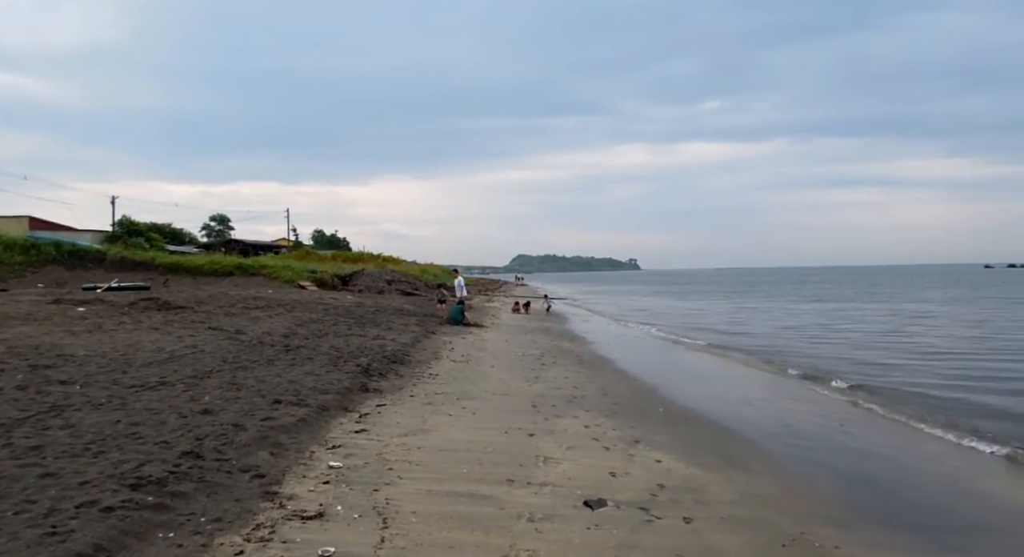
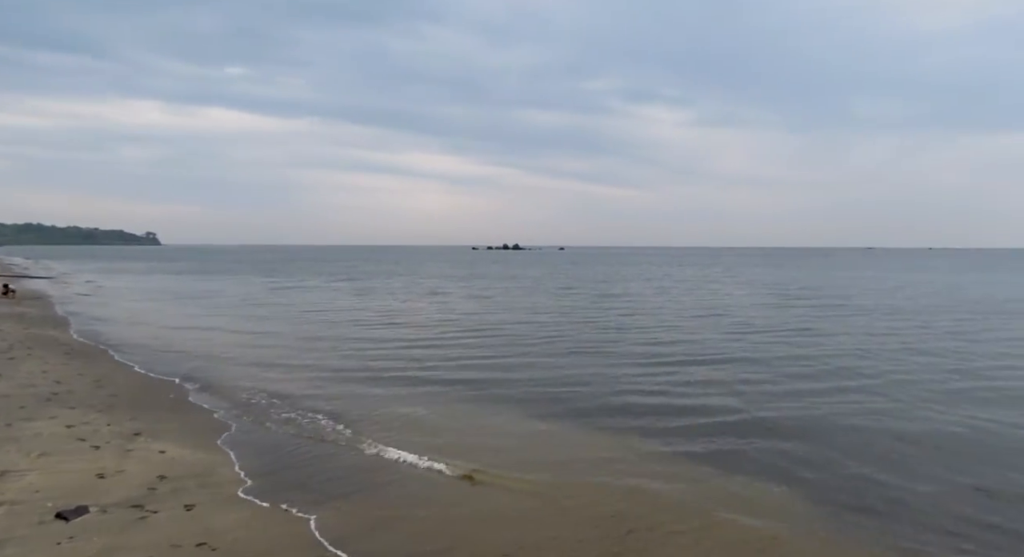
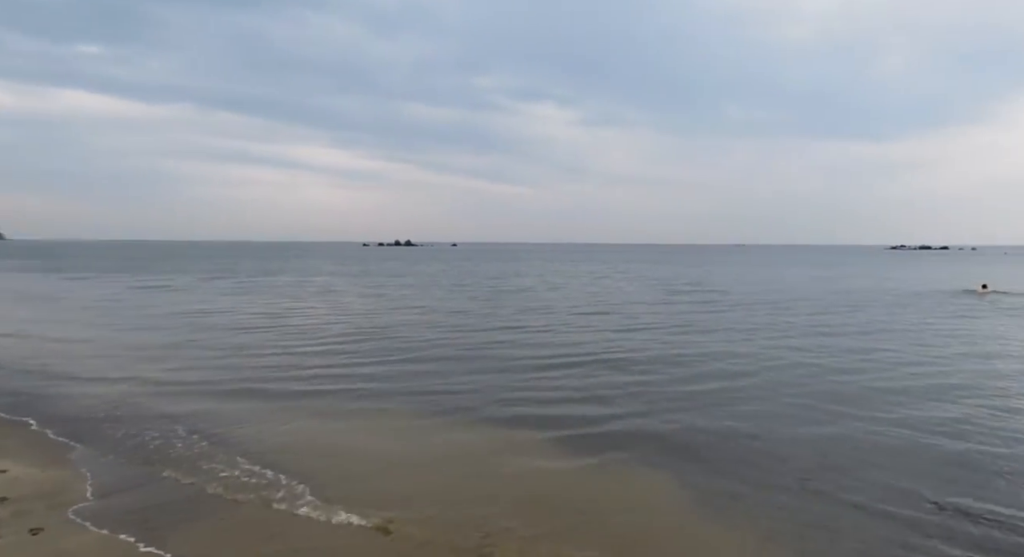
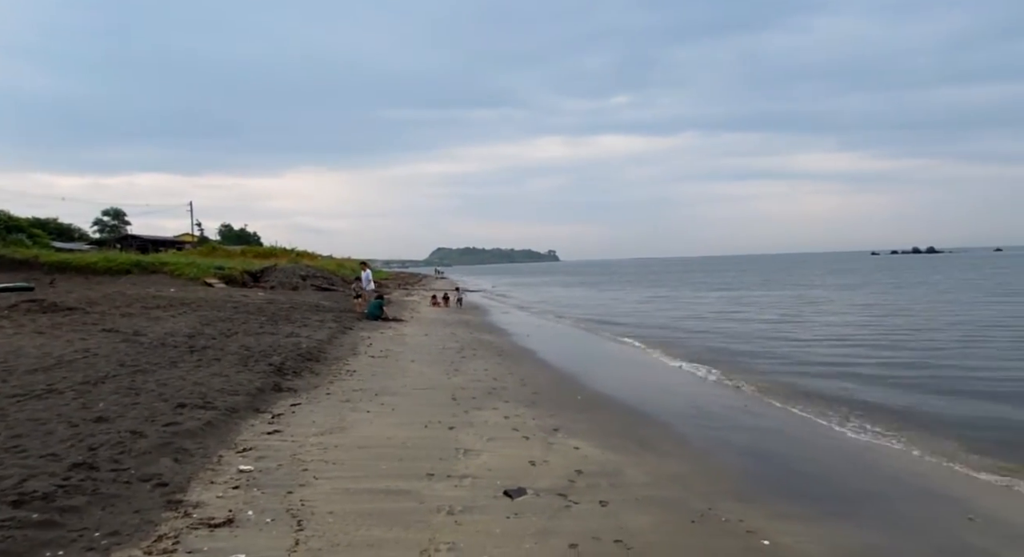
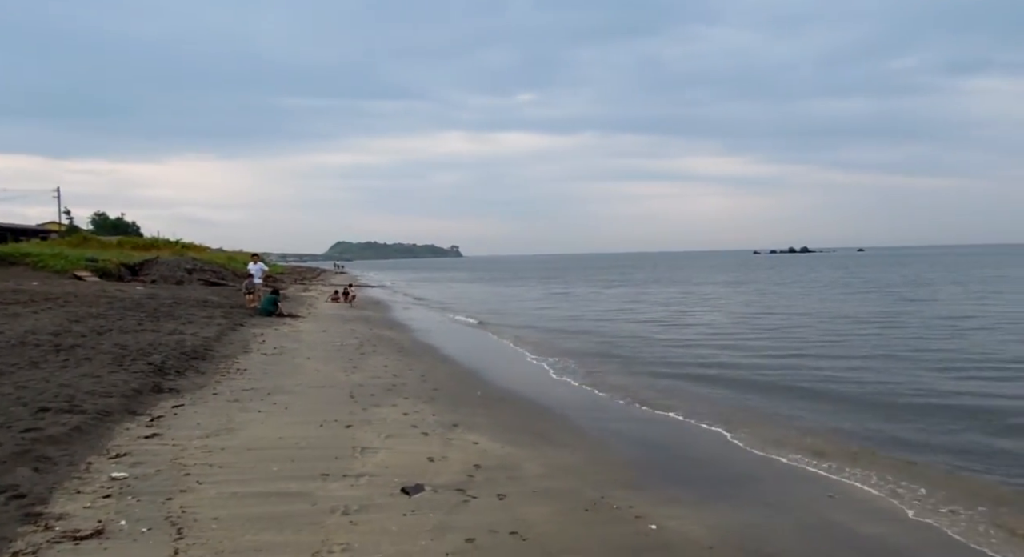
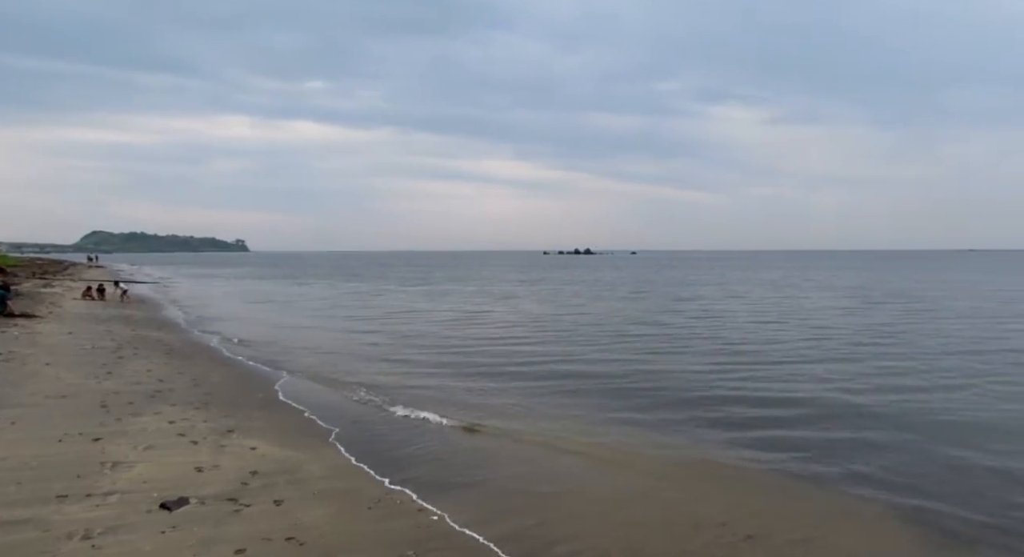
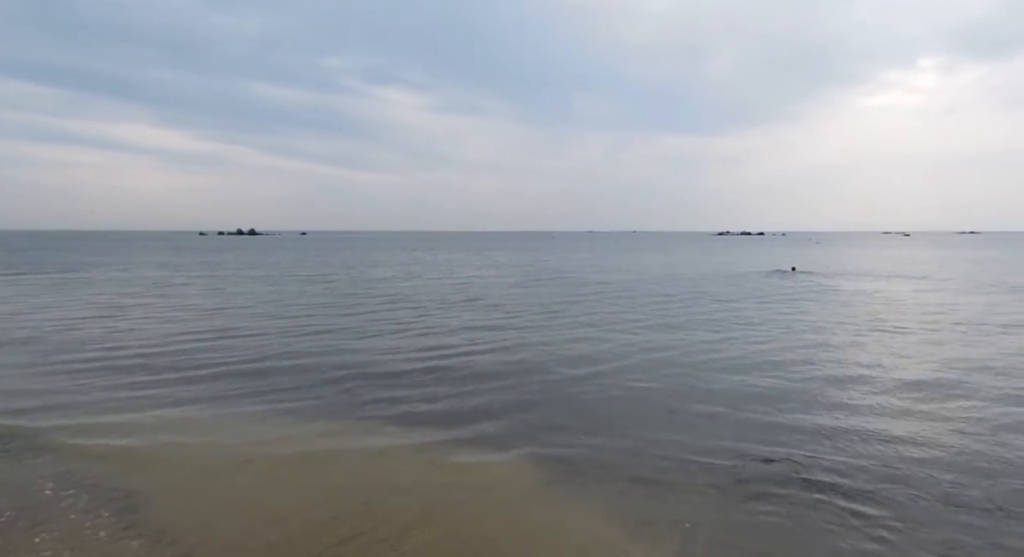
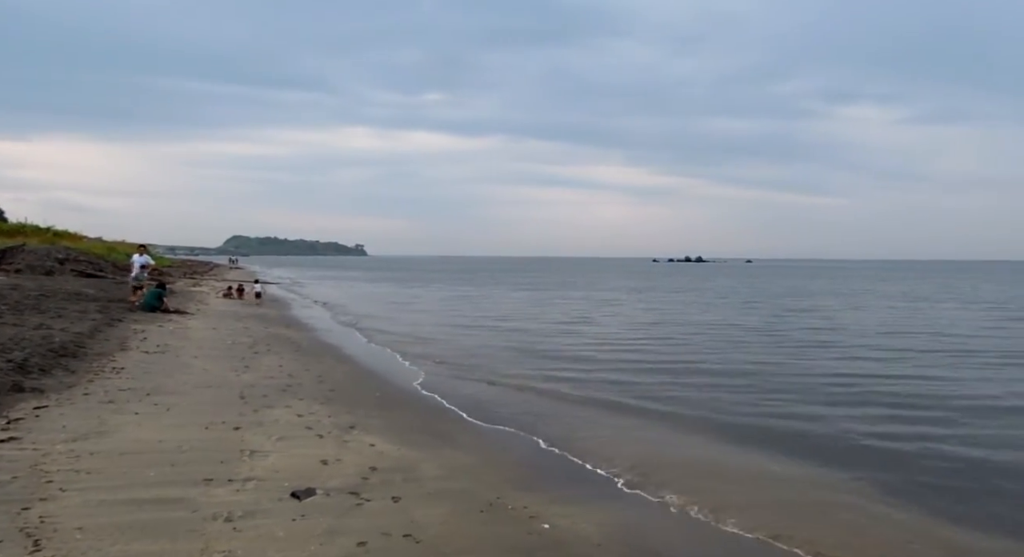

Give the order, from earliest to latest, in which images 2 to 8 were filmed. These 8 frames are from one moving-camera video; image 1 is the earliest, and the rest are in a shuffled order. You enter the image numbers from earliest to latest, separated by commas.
4, 5, 8, 6, 2, 3, 7
